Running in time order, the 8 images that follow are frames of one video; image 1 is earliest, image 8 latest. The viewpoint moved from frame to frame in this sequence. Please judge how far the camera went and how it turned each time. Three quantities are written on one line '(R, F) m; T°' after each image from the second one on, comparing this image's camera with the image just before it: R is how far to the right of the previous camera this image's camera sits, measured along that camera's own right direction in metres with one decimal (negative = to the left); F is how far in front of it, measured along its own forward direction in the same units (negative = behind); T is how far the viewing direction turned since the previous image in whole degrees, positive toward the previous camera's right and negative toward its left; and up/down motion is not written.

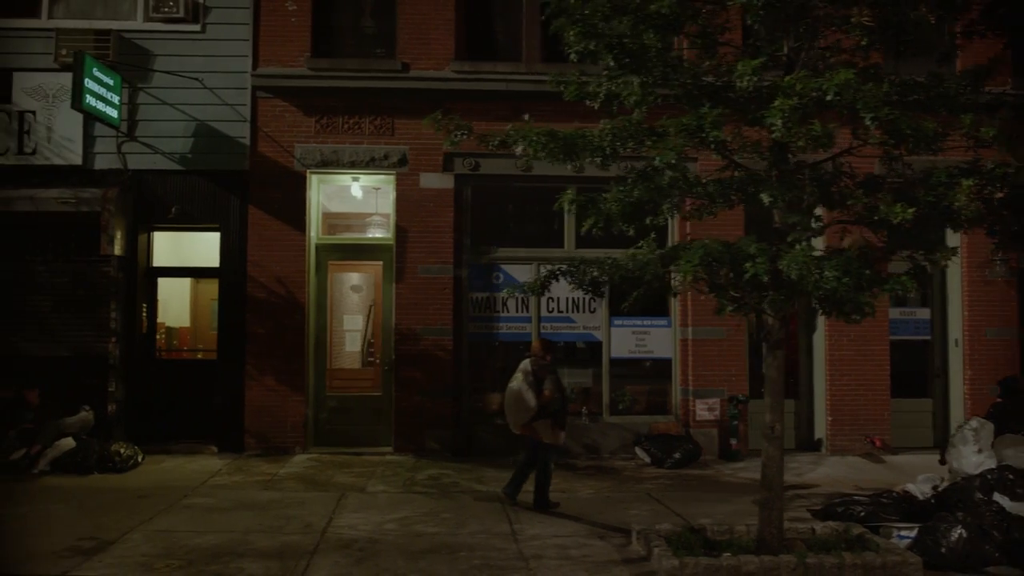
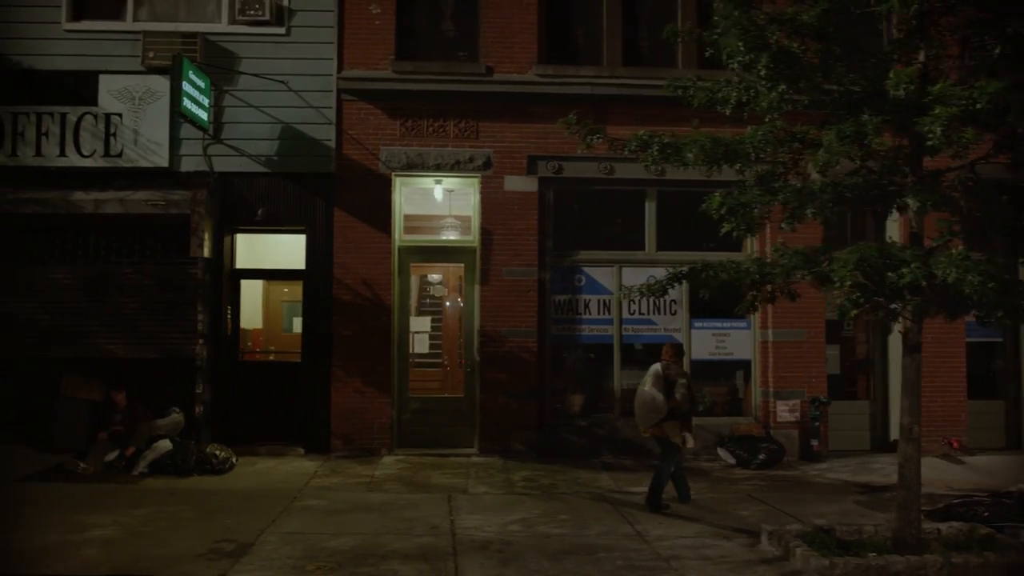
(-1.2, -0.1) m; +1°
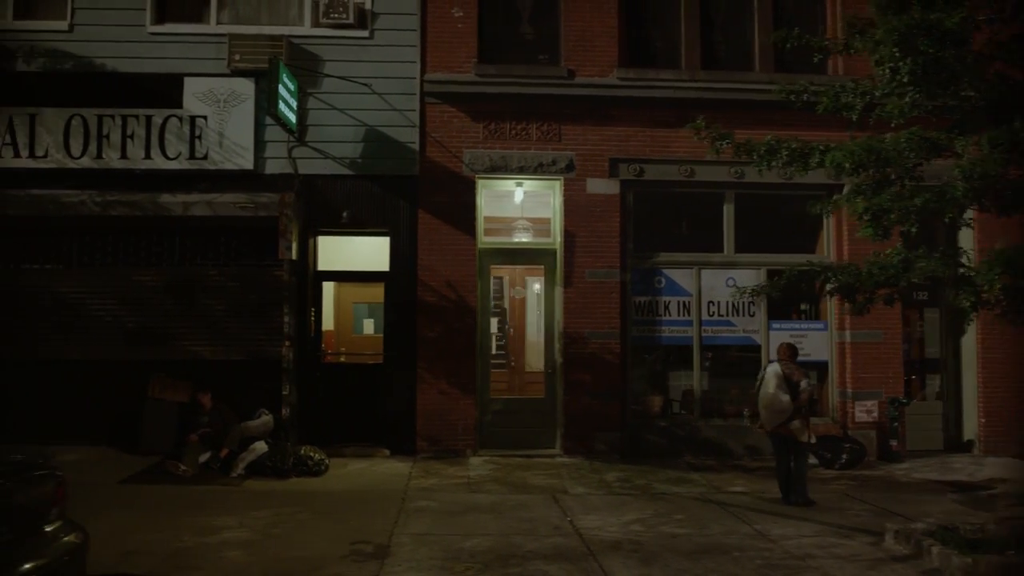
(-1.2, -0.1) m; +1°
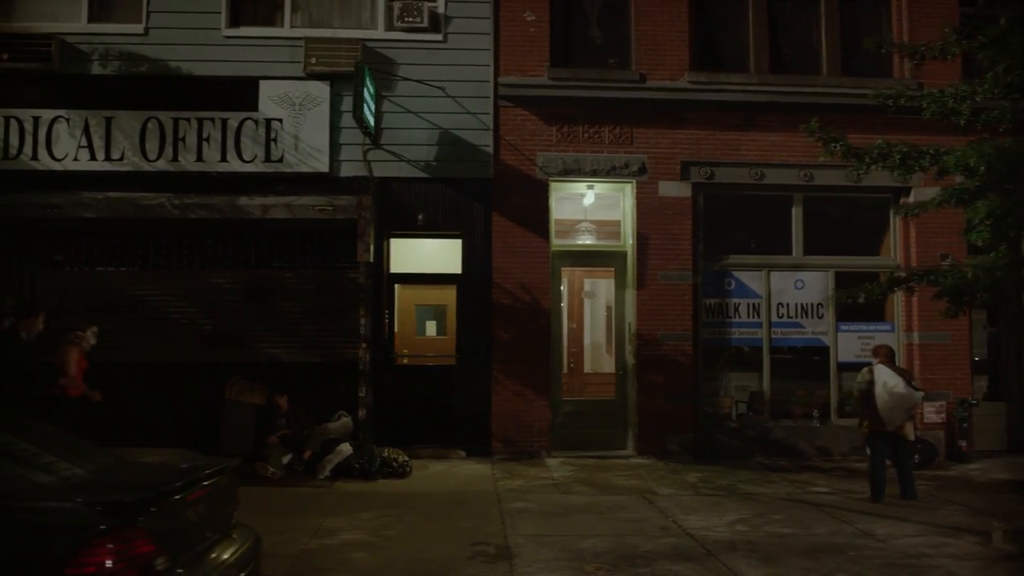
(-1.1, -0.1) m; 0°
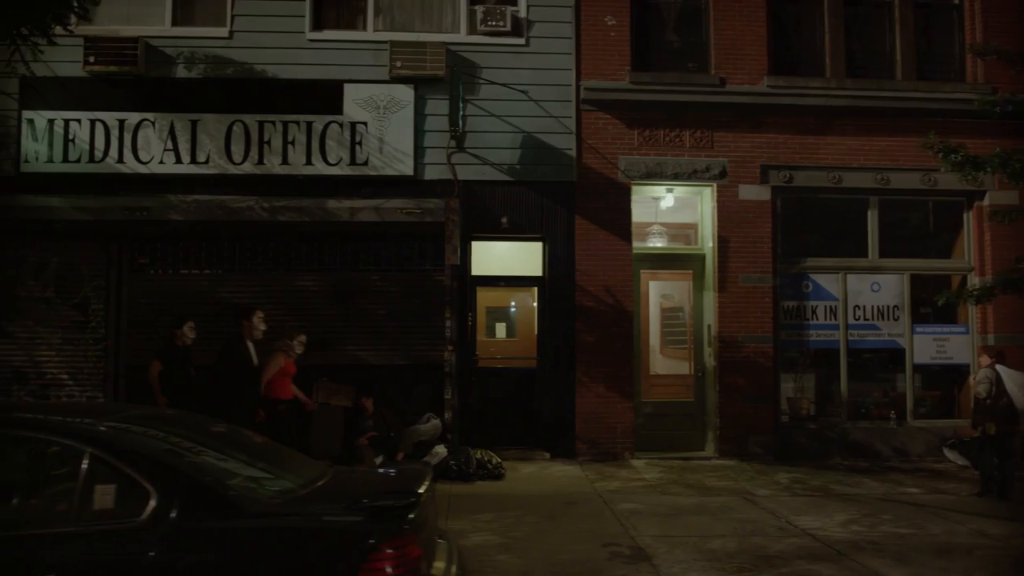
(-1.2, -0.1) m; +1°
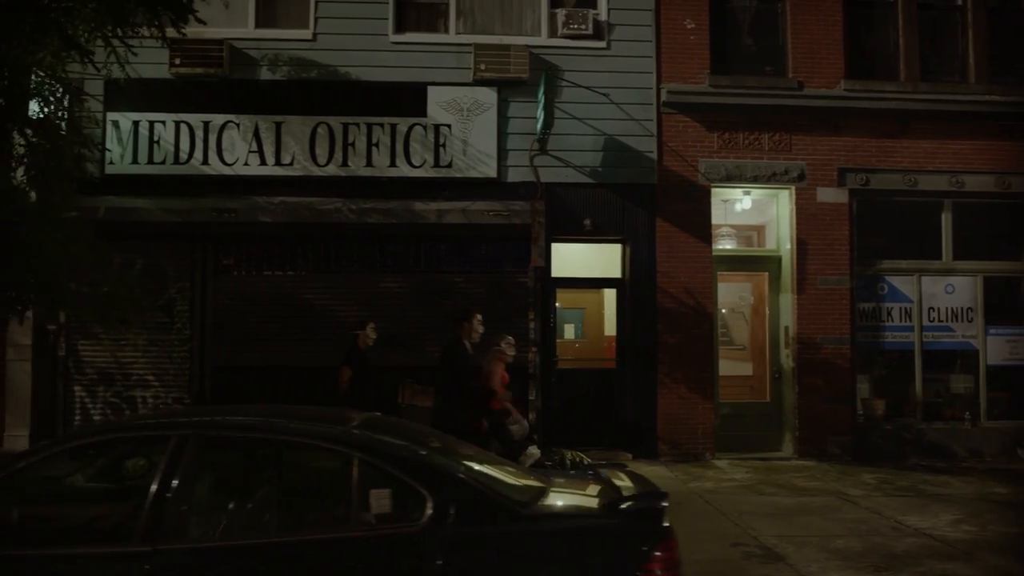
(-1.2, -0.1) m; 0°
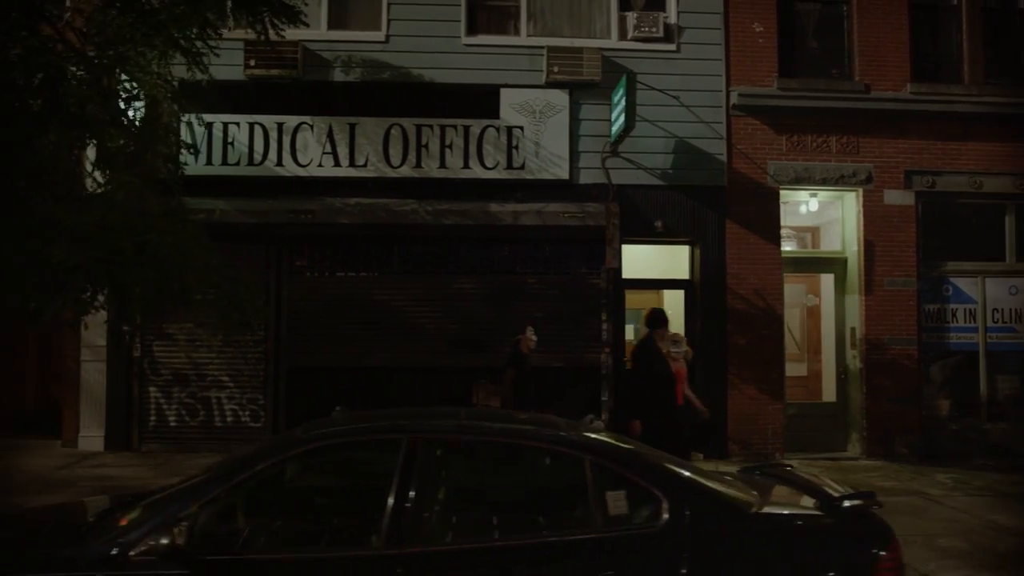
(-1.1, -0.1) m; 0°
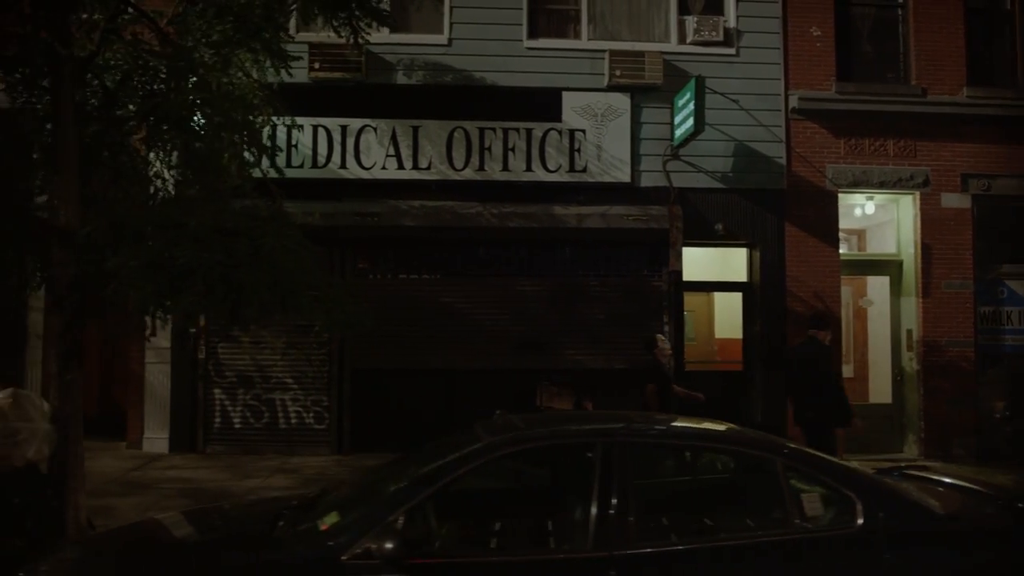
(-0.9, 0.0) m; 0°
